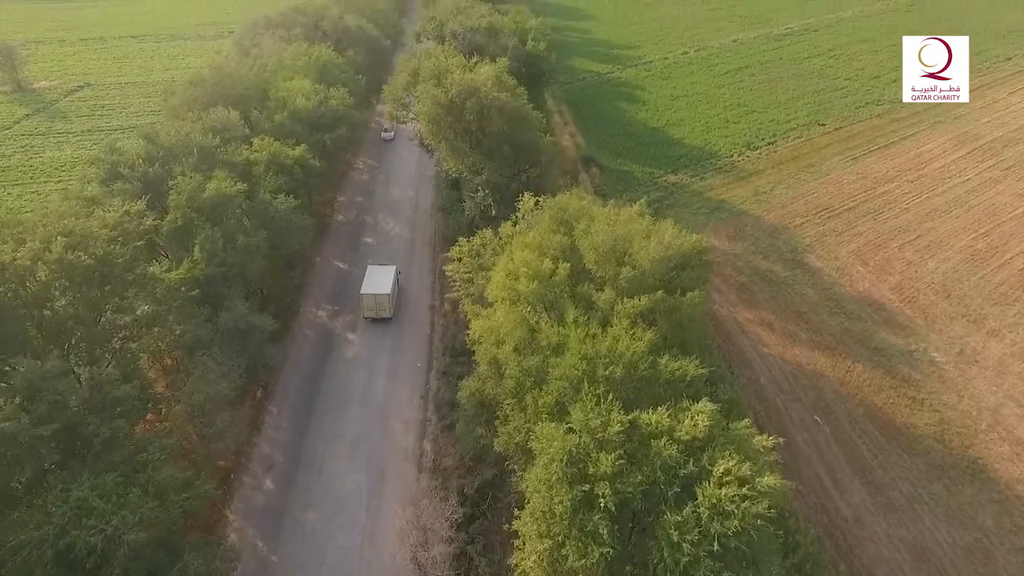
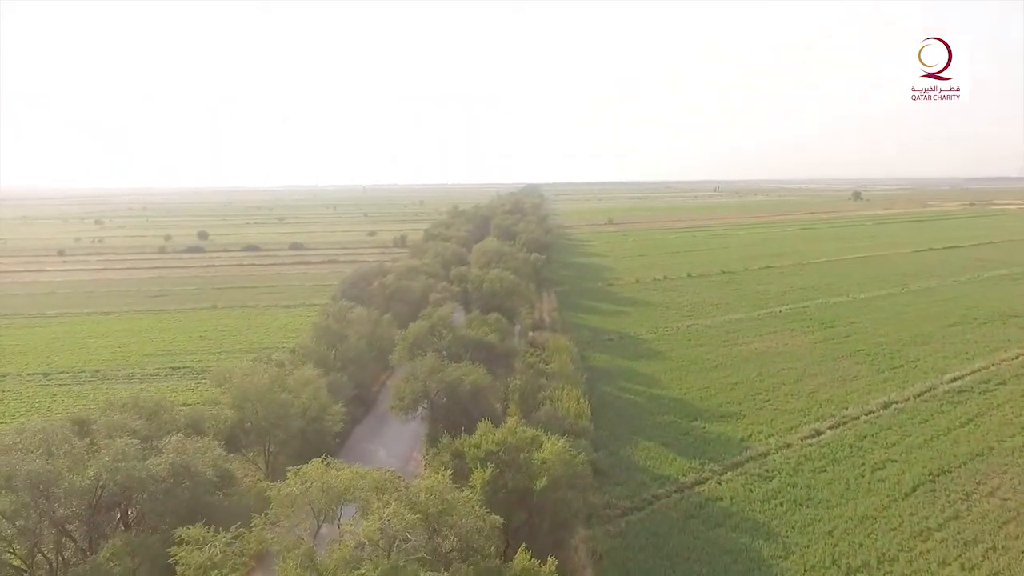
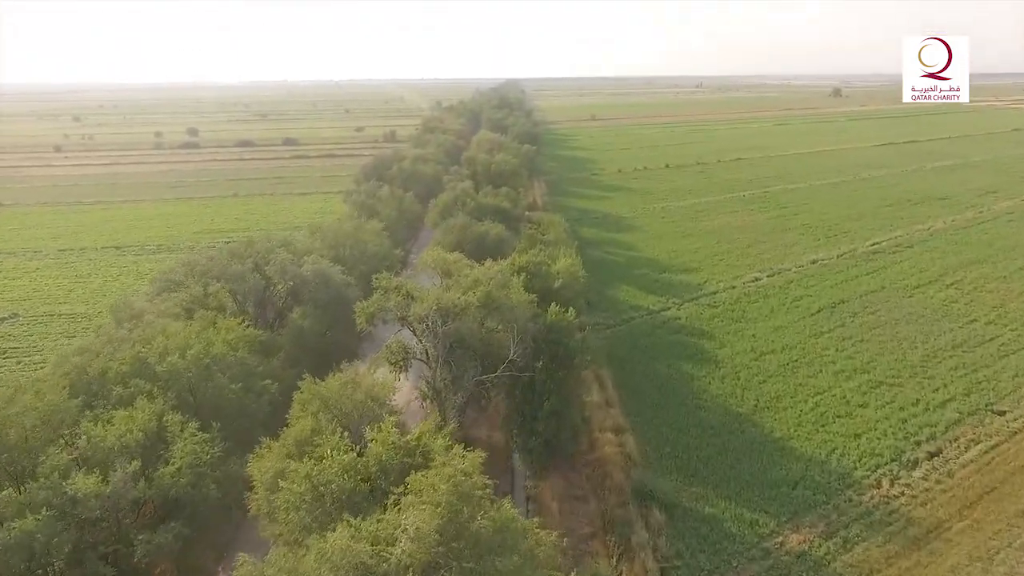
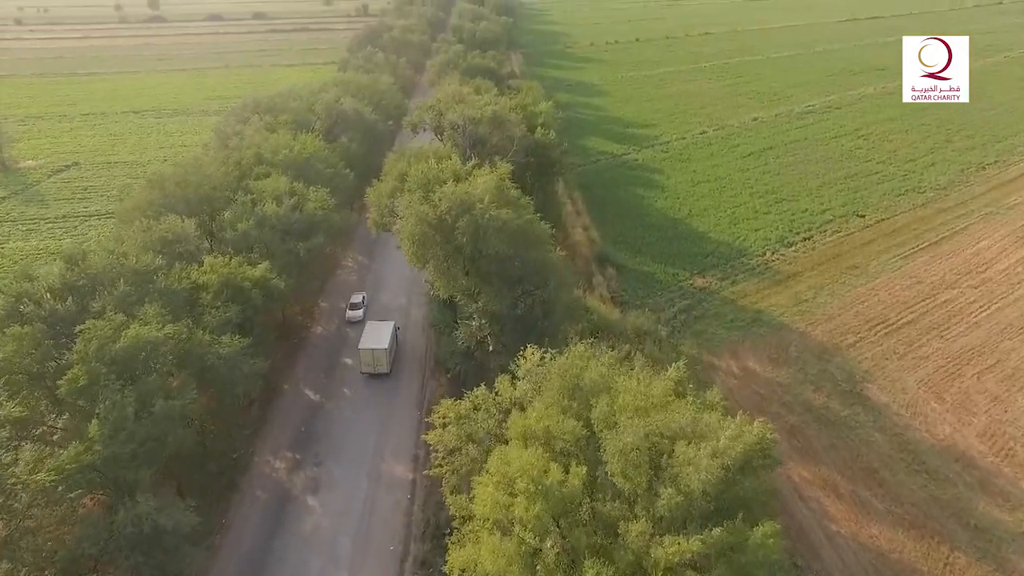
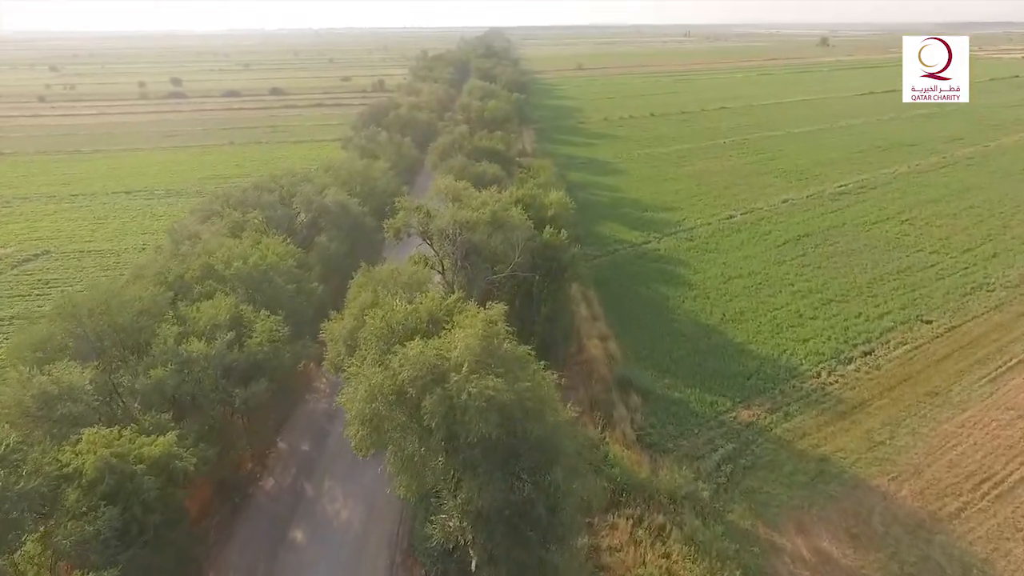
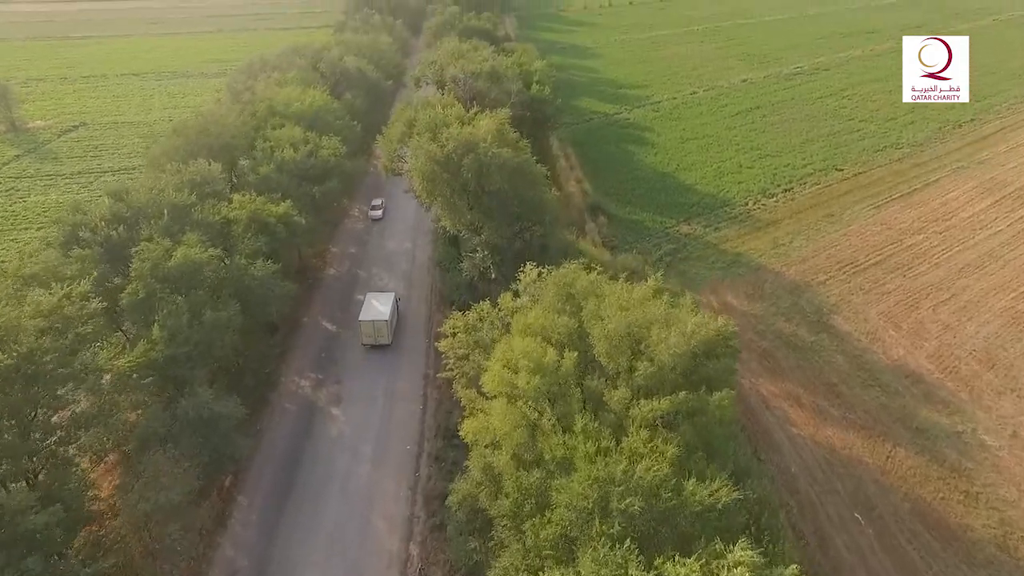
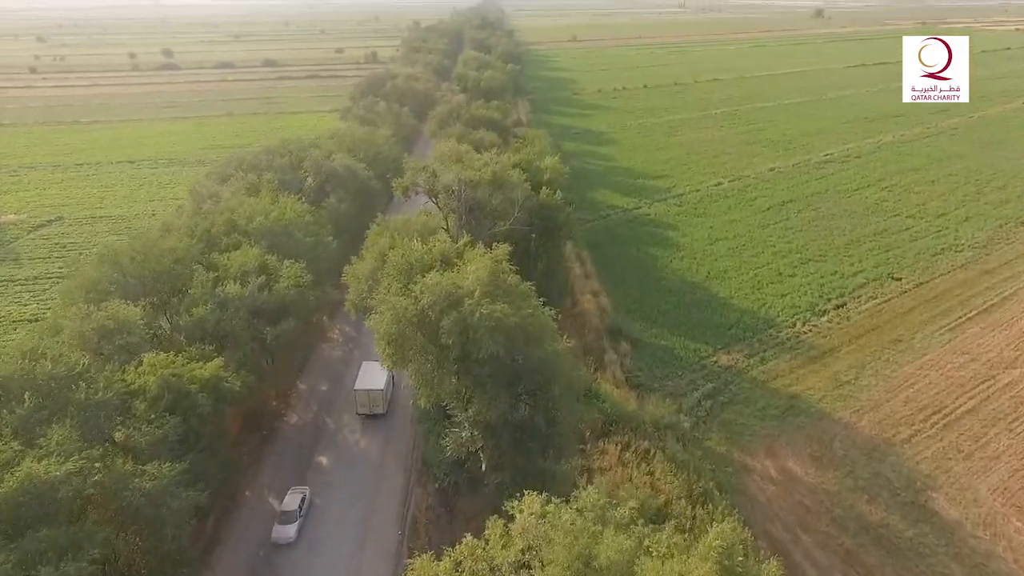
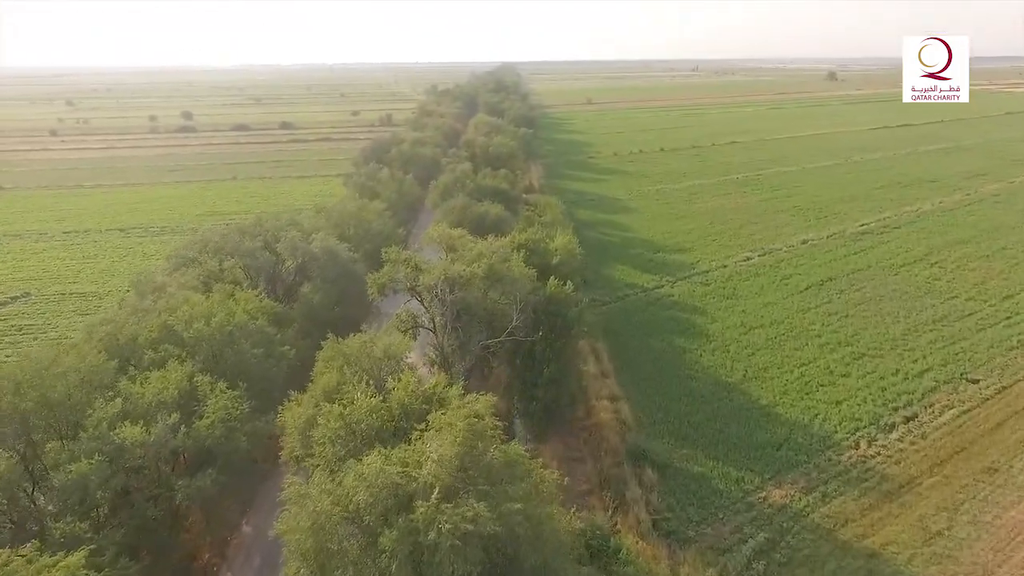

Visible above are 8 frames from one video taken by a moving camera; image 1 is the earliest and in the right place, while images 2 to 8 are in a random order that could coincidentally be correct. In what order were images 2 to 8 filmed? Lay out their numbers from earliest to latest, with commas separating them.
6, 4, 7, 5, 8, 3, 2
